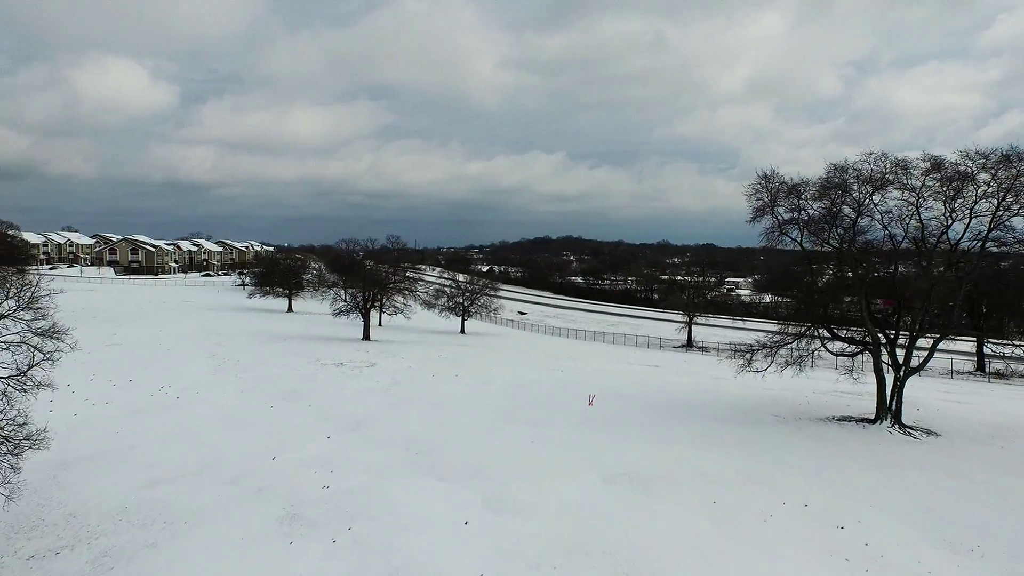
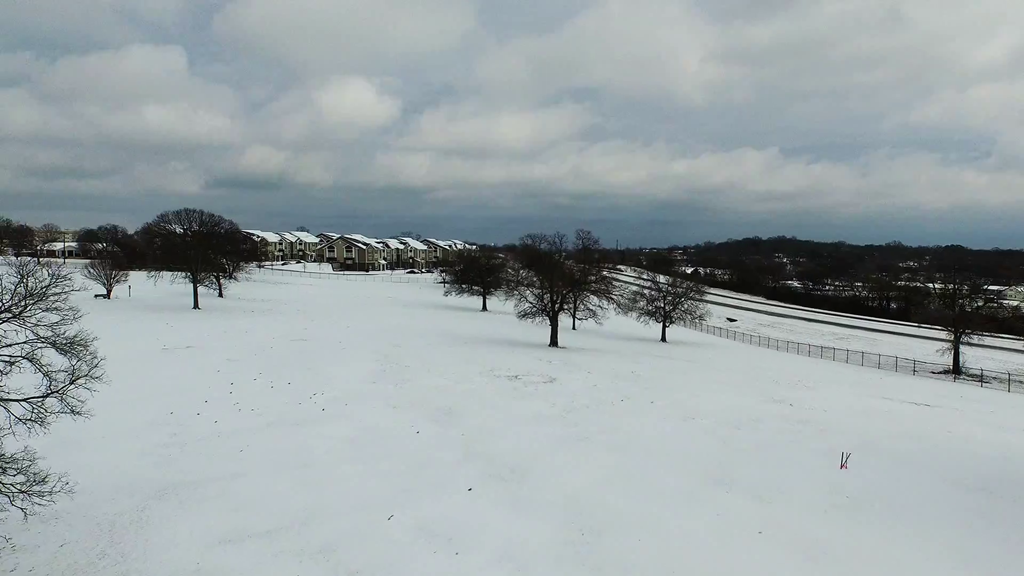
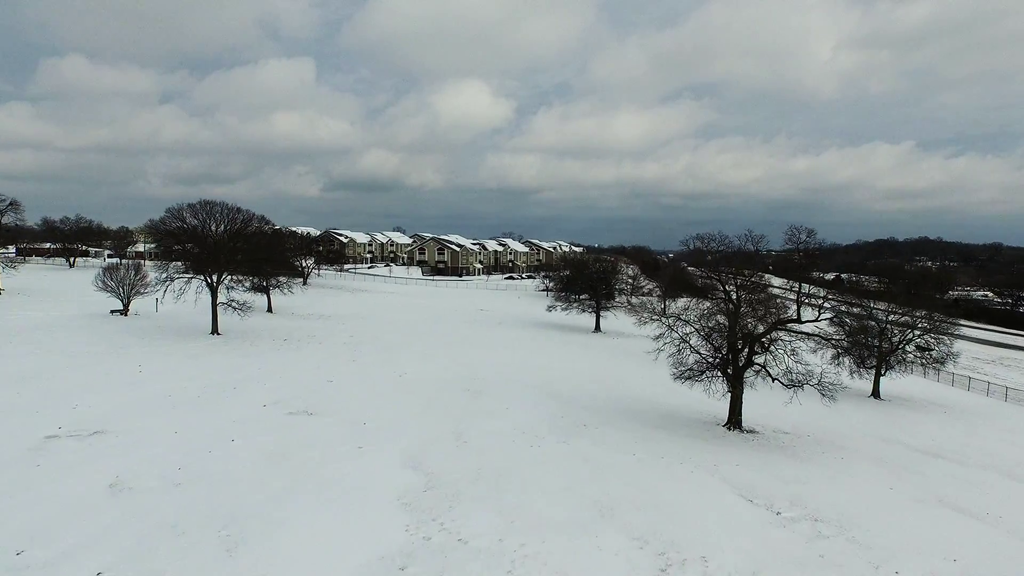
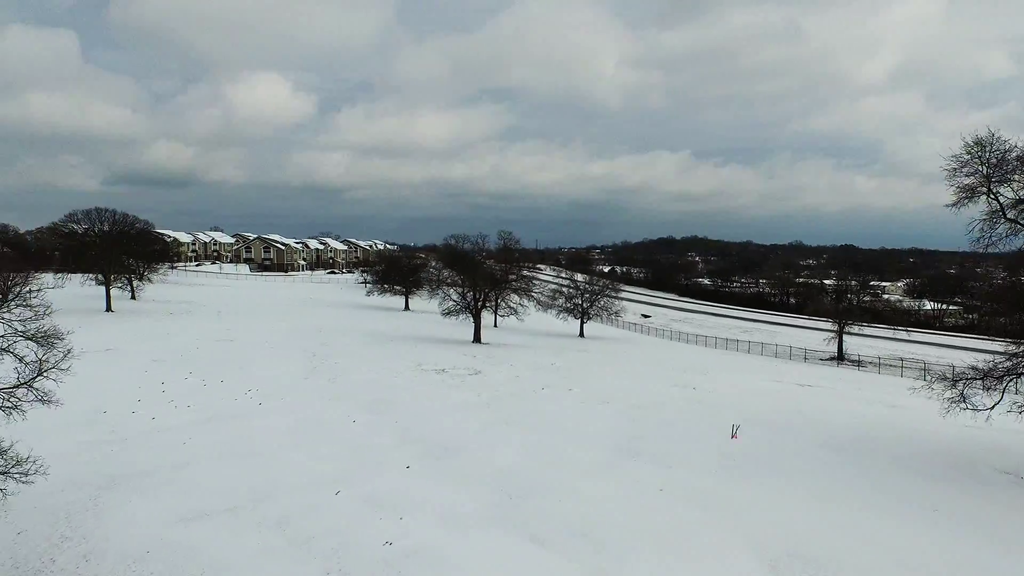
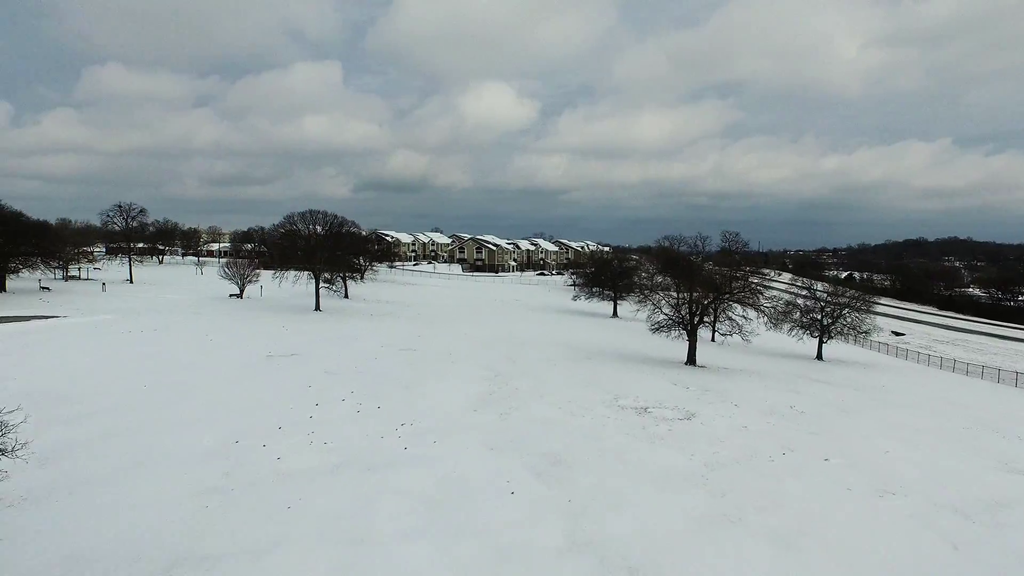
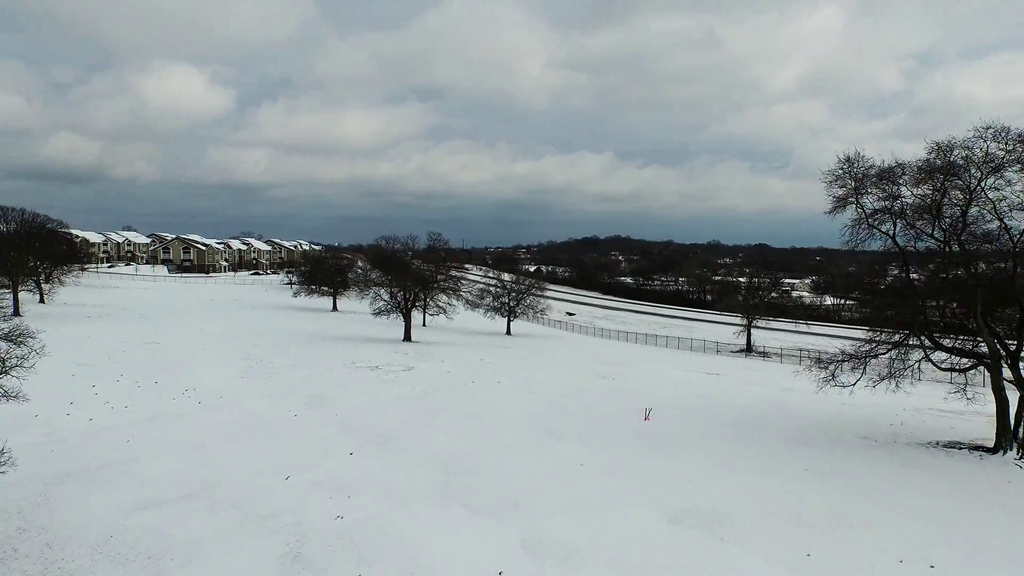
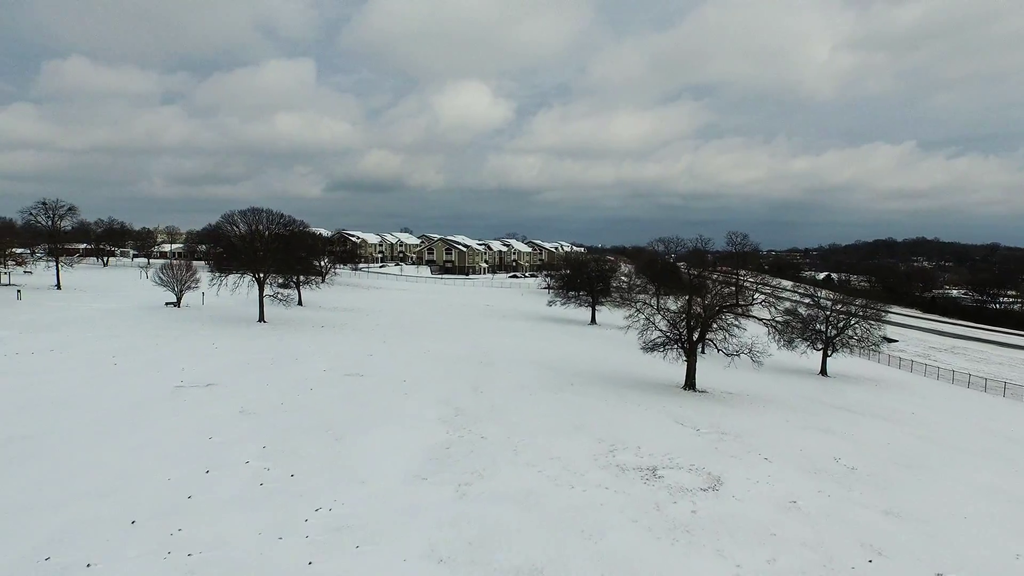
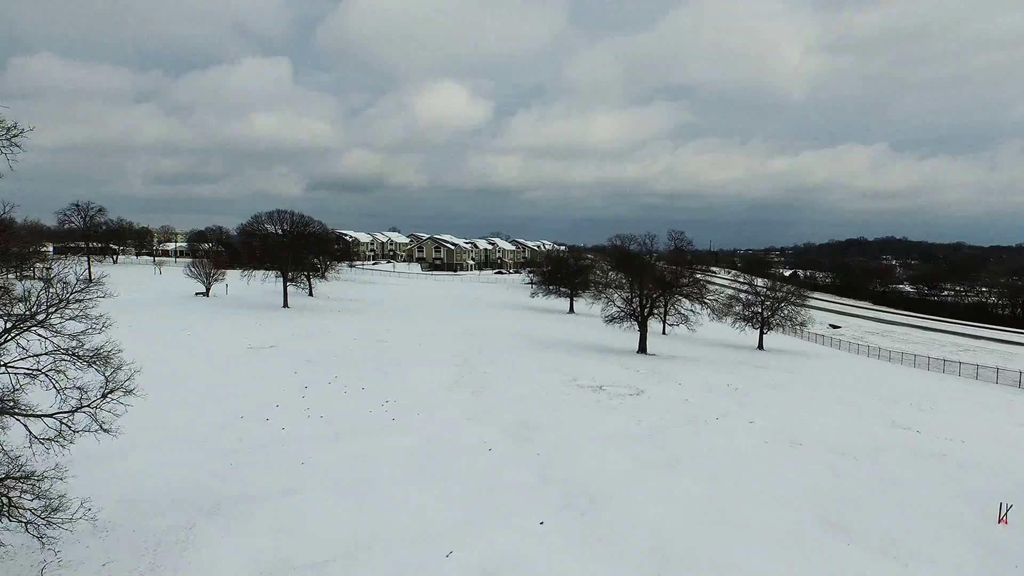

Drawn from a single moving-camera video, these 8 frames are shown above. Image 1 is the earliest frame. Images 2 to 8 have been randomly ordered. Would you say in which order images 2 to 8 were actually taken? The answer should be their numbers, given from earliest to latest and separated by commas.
6, 4, 2, 8, 5, 7, 3
